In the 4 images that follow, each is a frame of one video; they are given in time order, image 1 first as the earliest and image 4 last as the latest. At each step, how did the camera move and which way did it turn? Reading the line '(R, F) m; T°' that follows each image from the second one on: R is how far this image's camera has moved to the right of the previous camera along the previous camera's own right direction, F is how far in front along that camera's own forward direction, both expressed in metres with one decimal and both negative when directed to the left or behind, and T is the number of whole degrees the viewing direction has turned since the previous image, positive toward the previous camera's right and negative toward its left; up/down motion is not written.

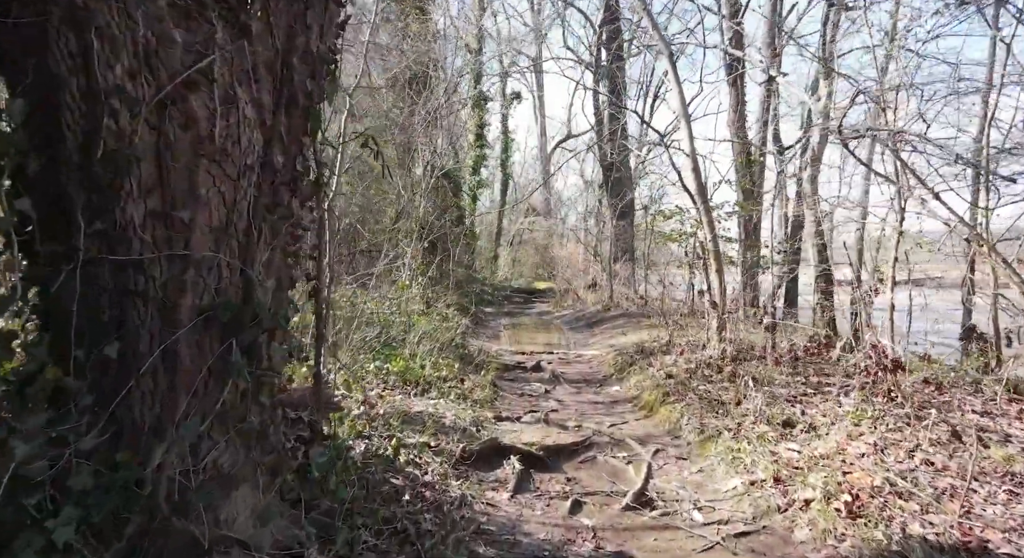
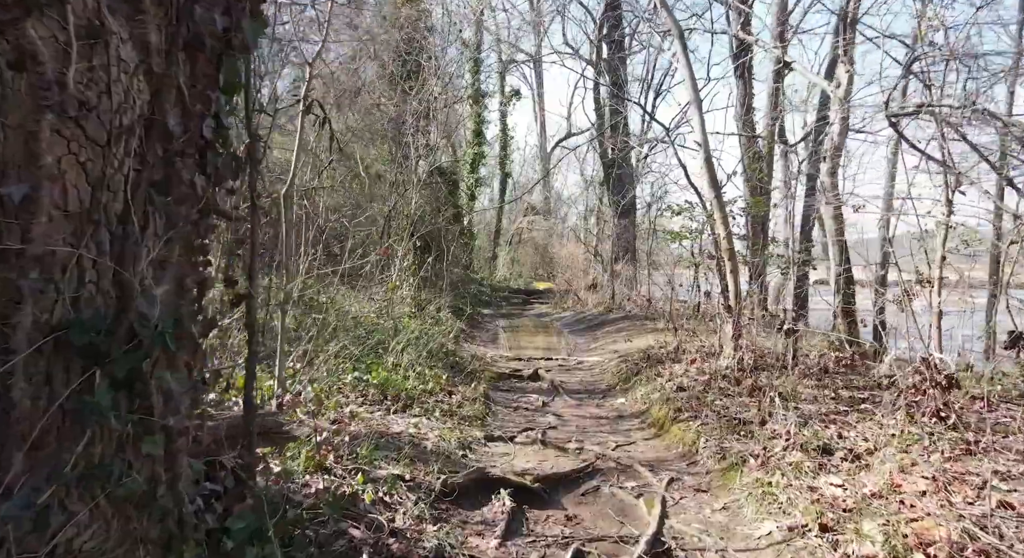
(+0.1, +0.7) m; 0°
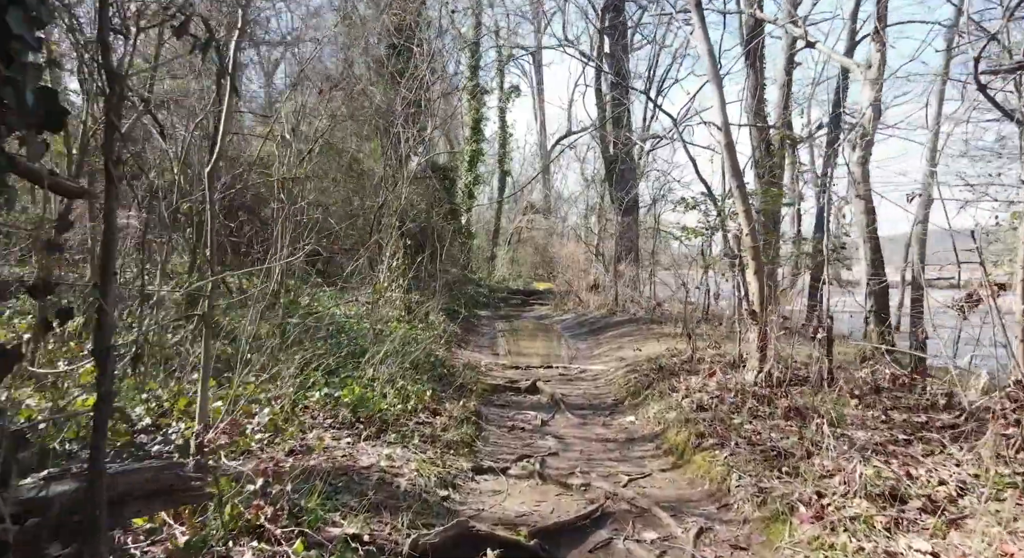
(0.0, +0.8) m; 0°
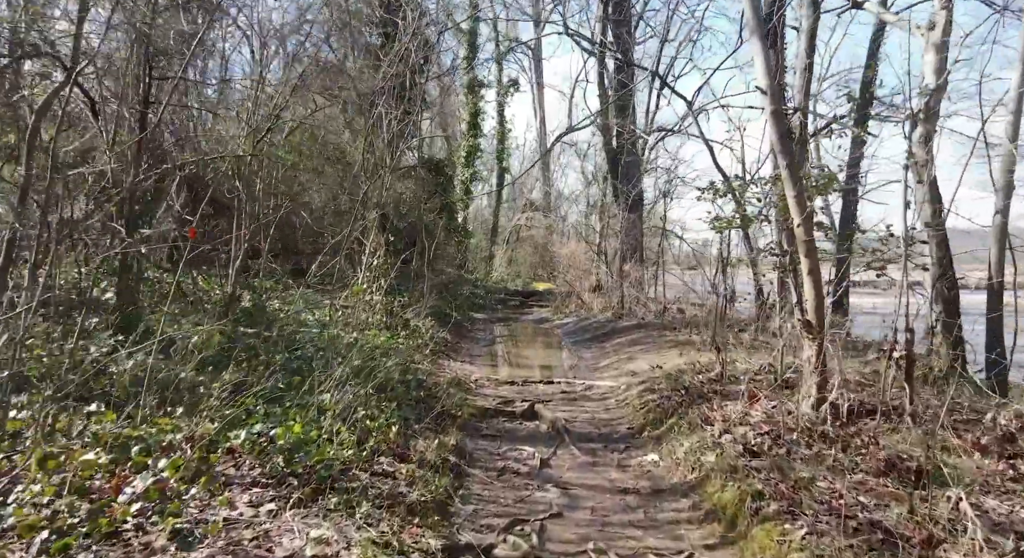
(+0.1, +1.3) m; 0°
